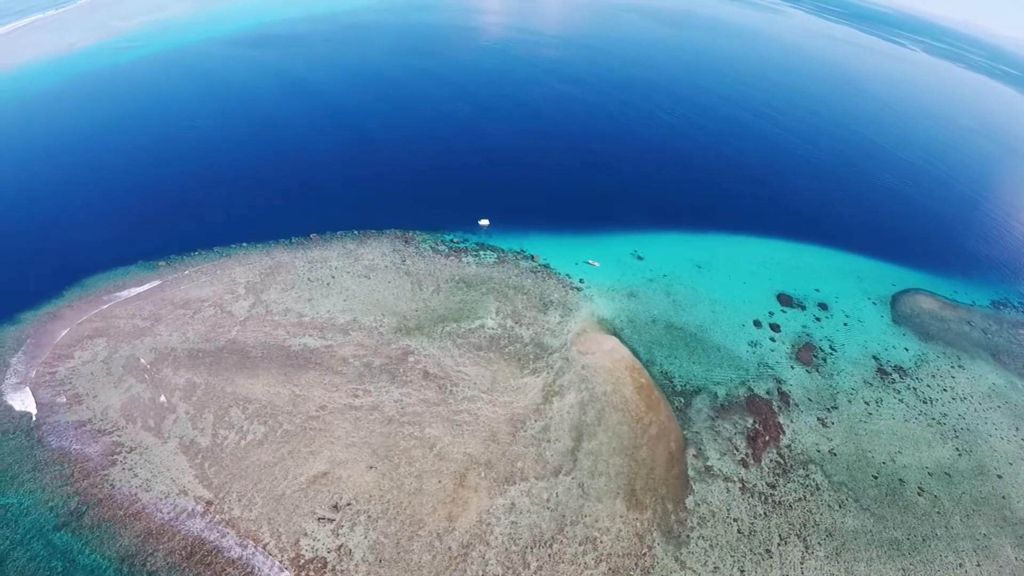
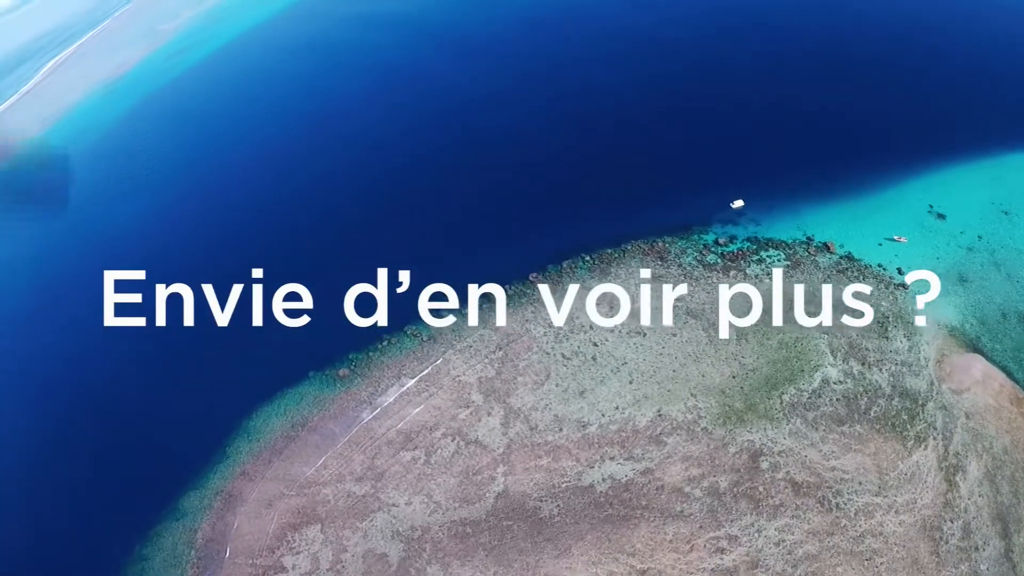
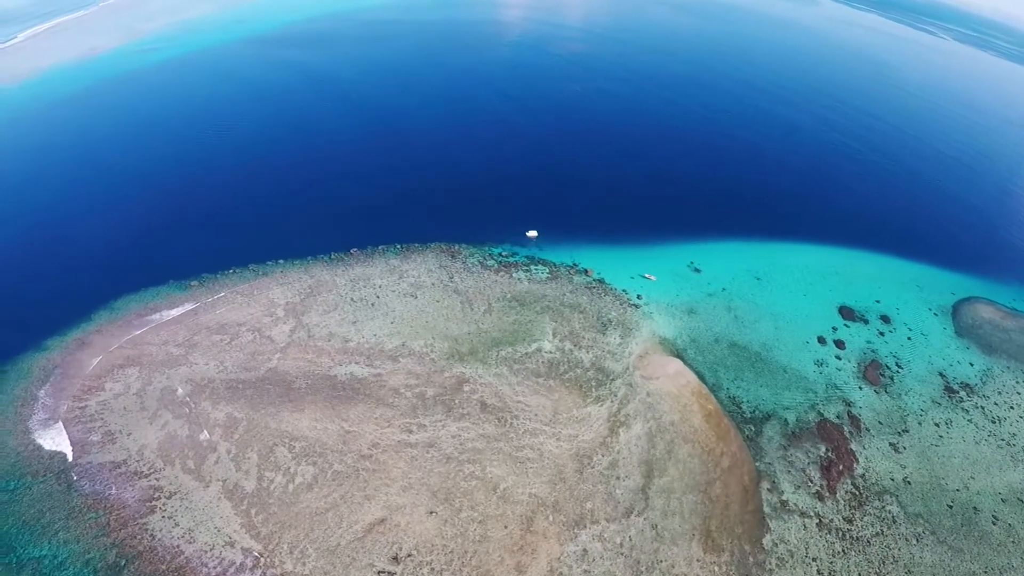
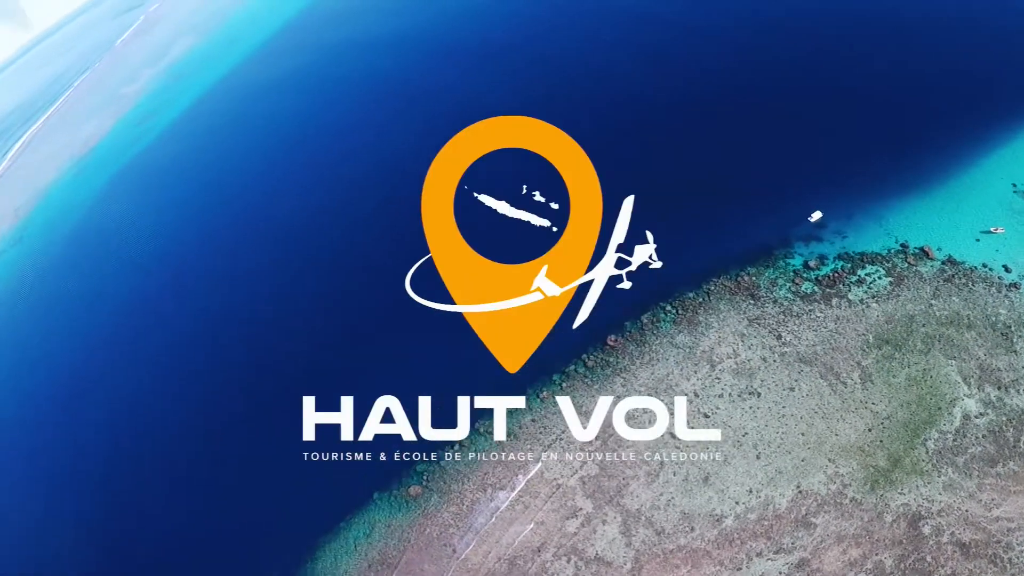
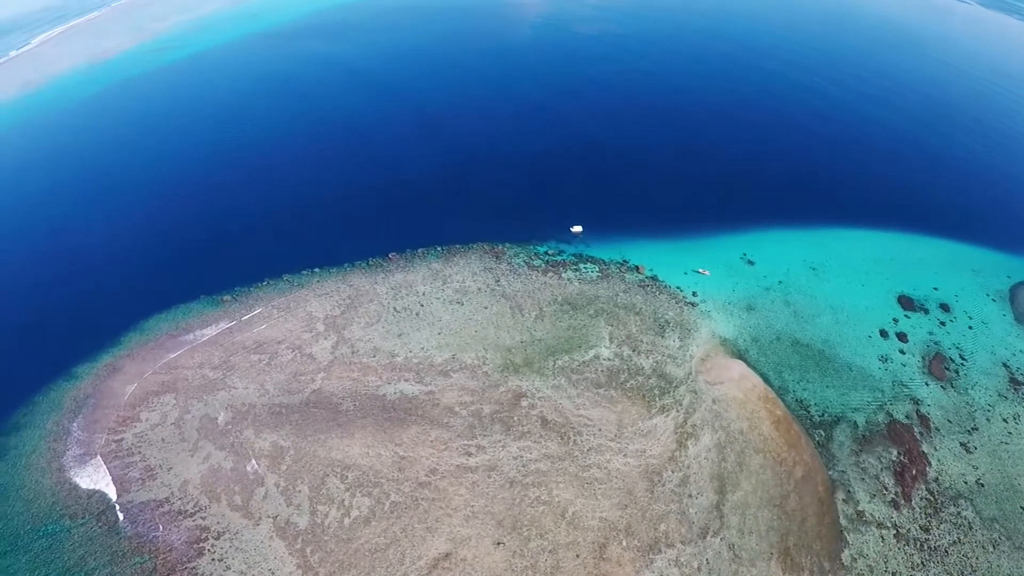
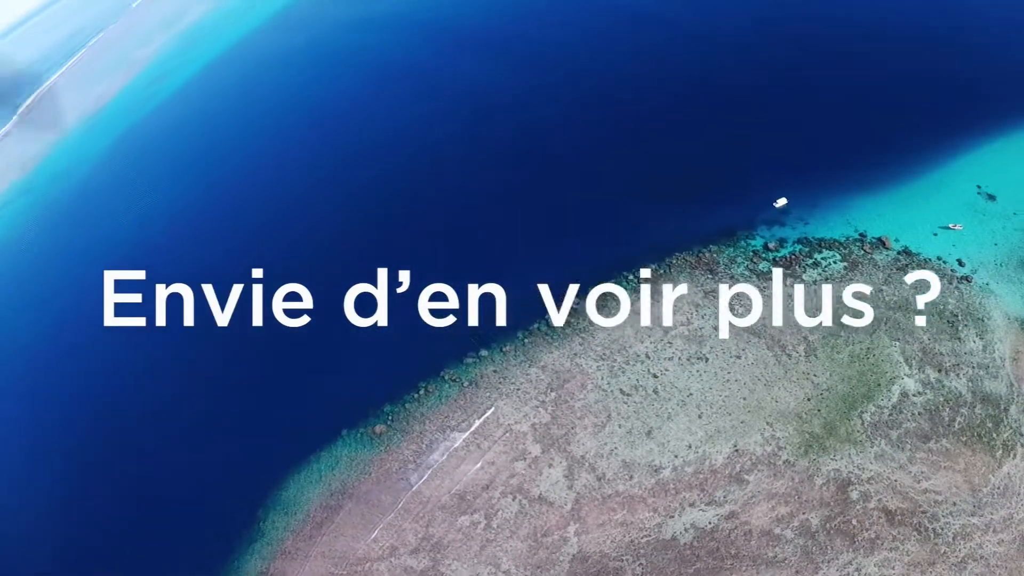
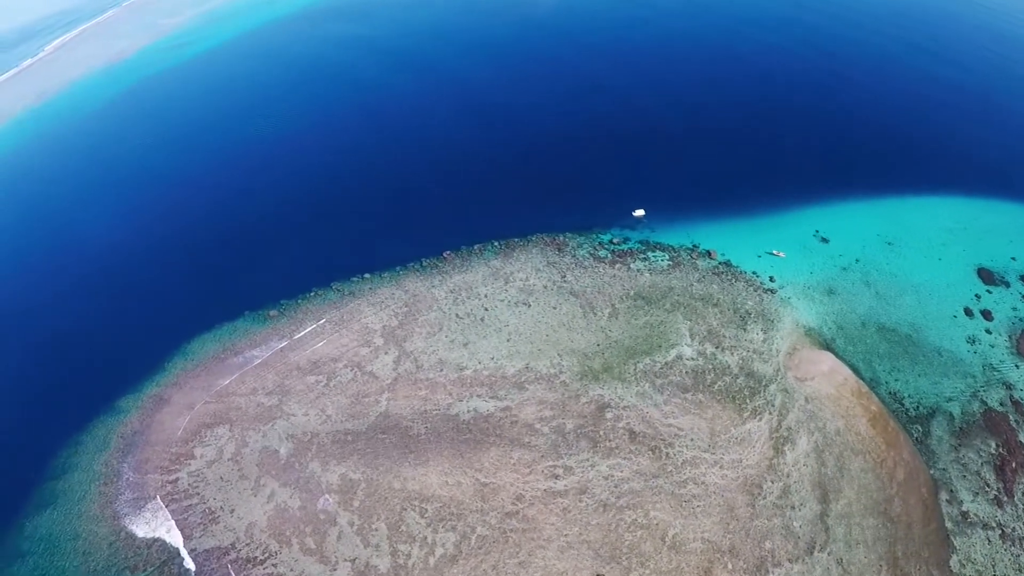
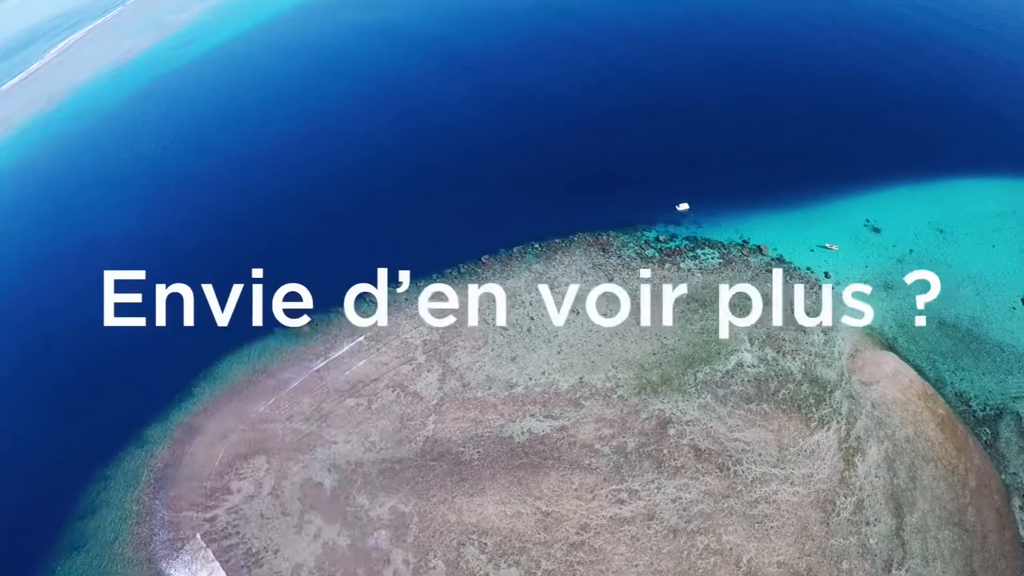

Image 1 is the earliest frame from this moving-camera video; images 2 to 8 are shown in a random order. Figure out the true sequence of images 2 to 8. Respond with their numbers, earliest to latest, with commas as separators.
3, 5, 7, 8, 2, 6, 4
